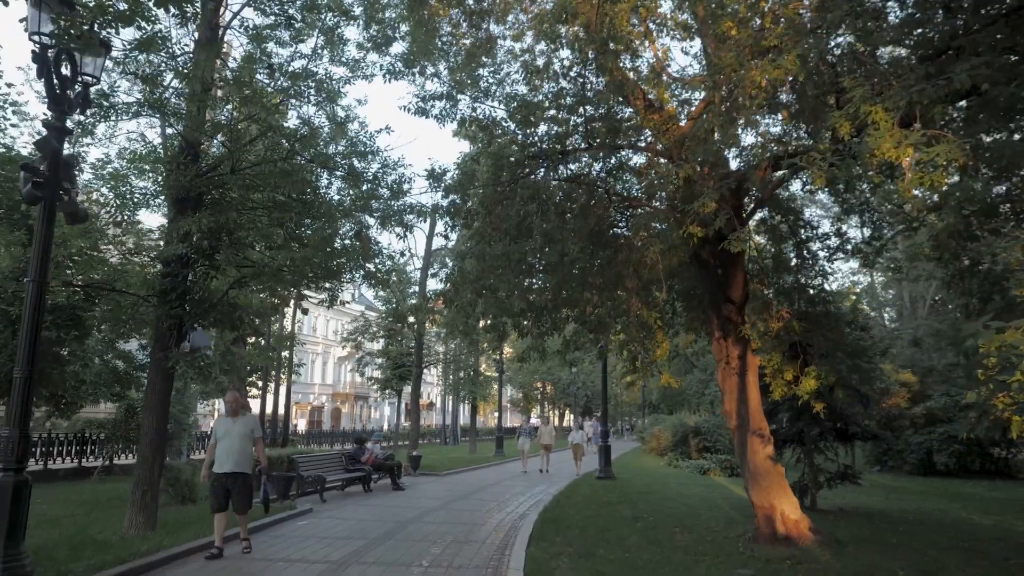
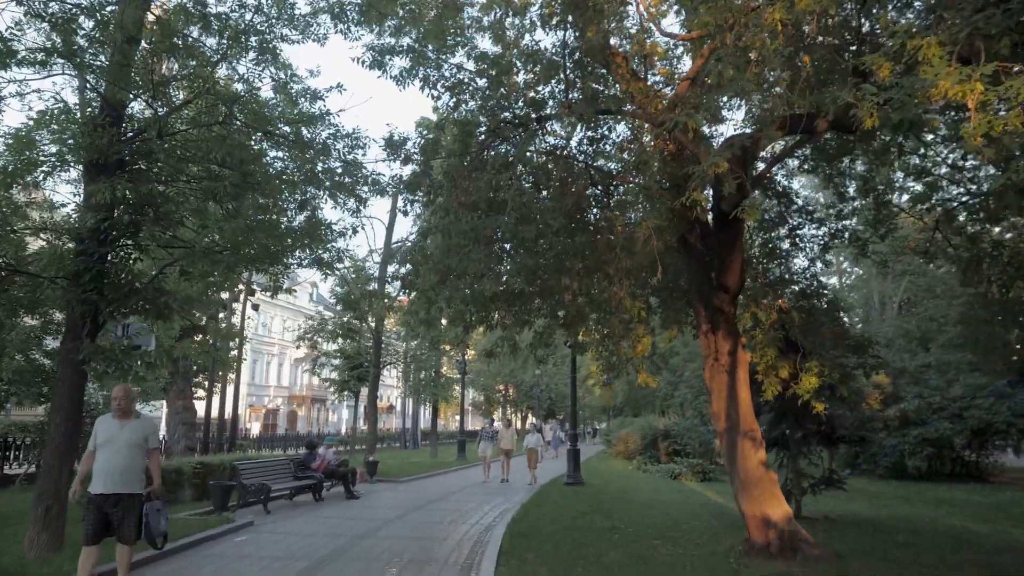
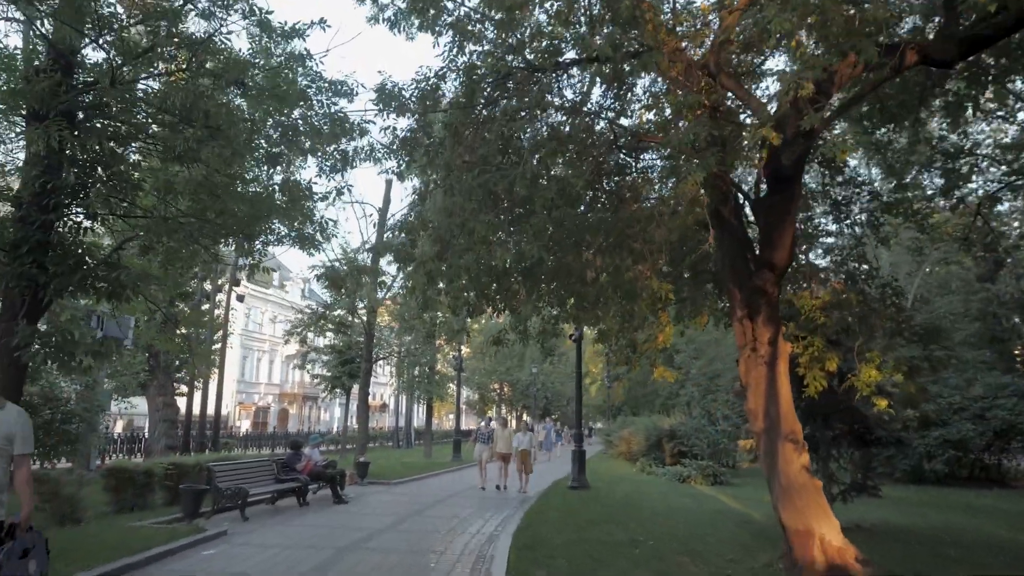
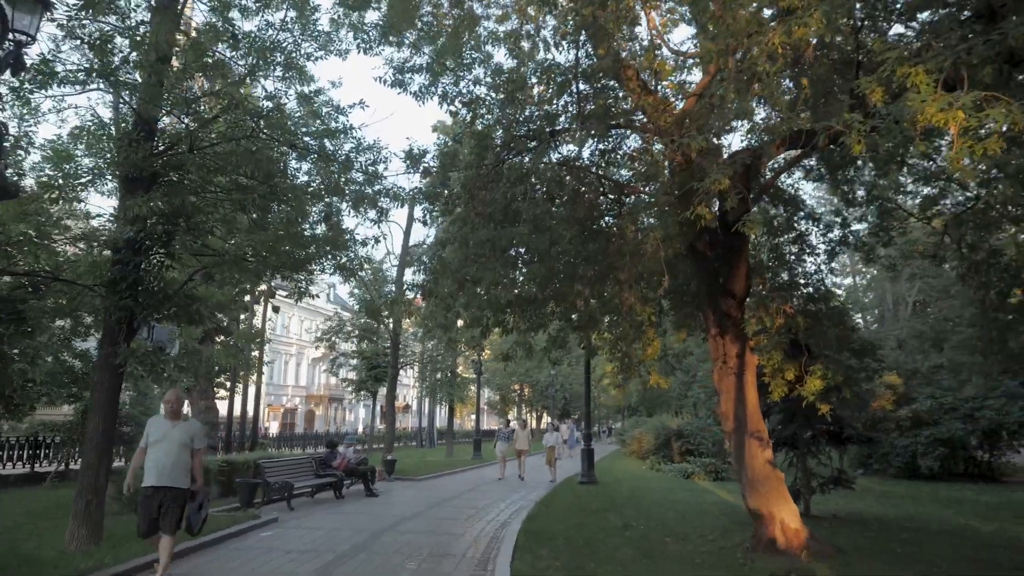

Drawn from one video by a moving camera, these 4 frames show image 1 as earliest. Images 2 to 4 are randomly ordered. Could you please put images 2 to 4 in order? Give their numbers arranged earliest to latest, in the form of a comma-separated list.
4, 2, 3
